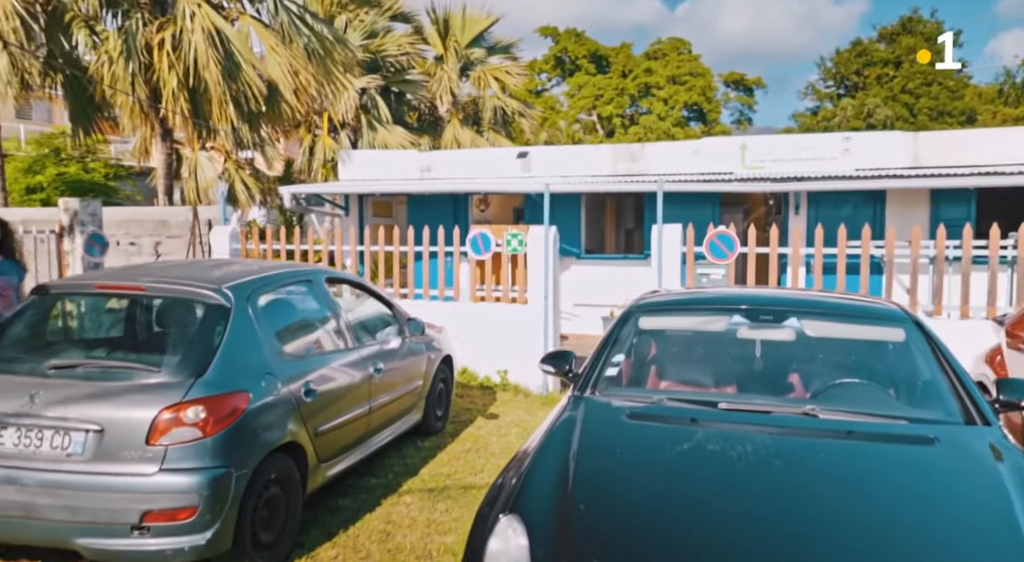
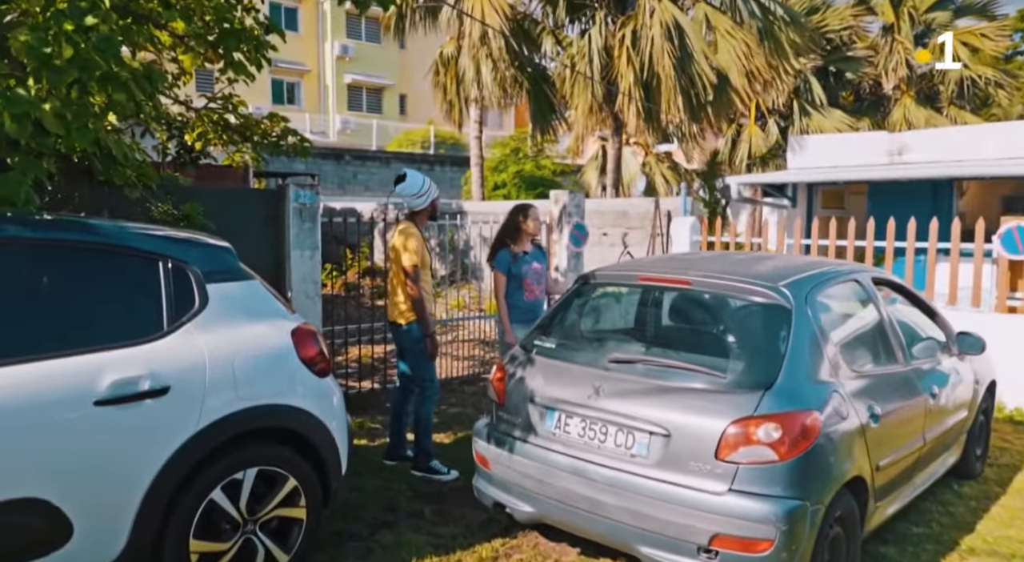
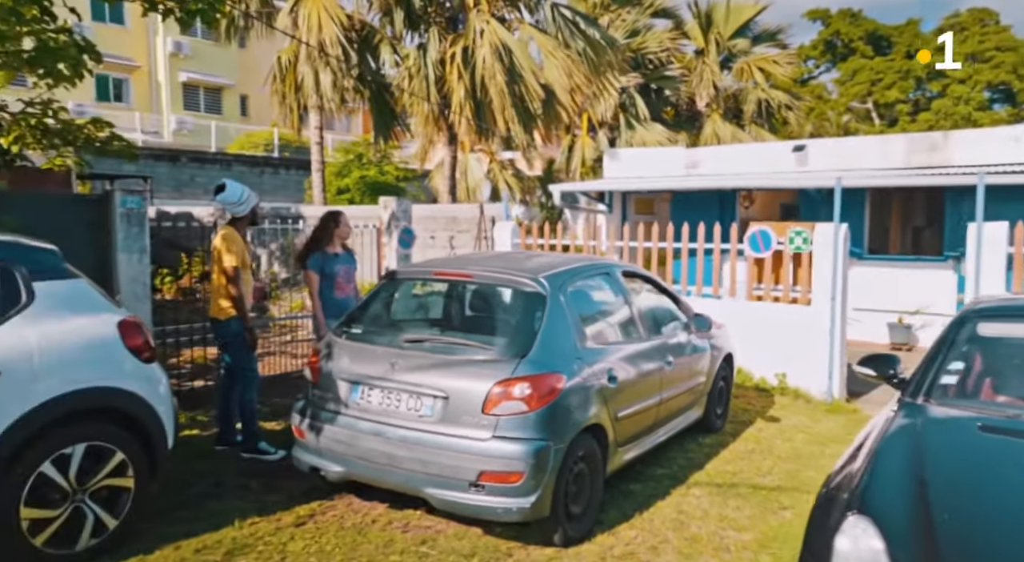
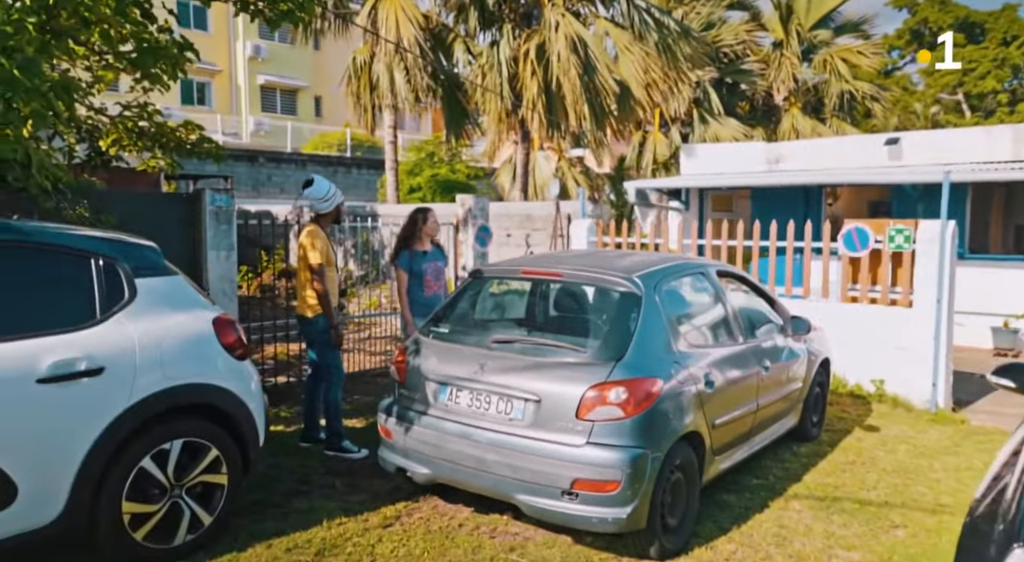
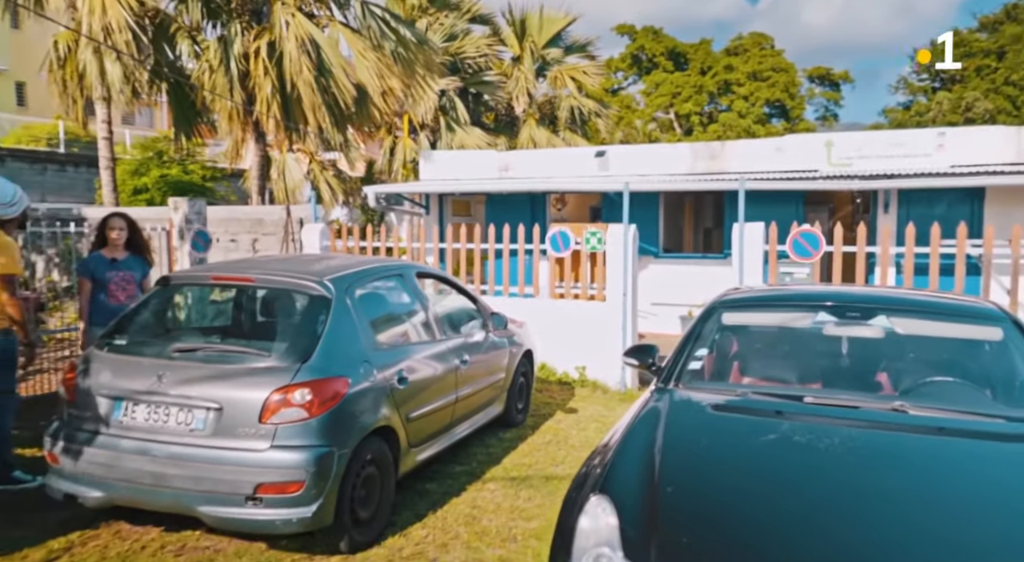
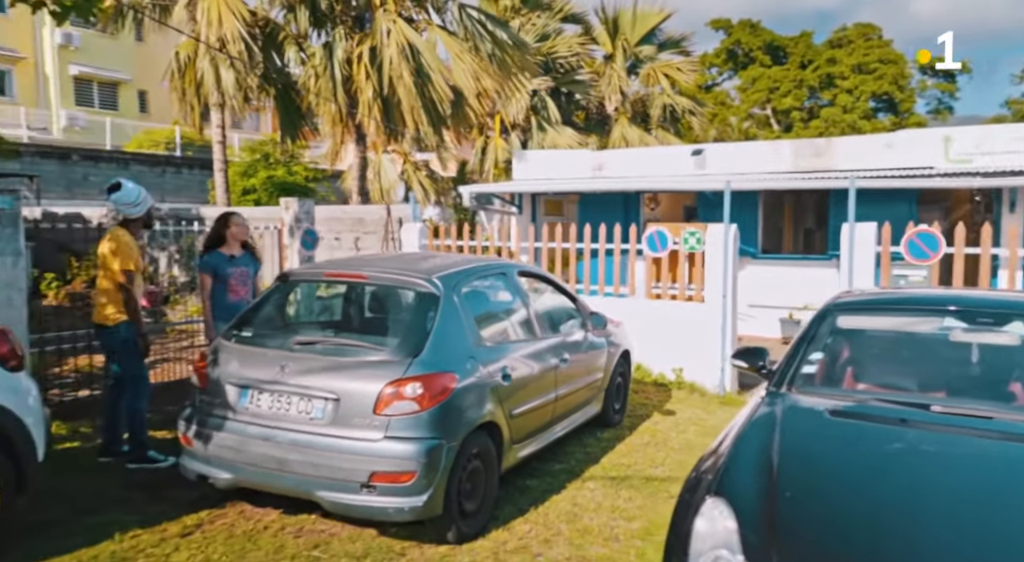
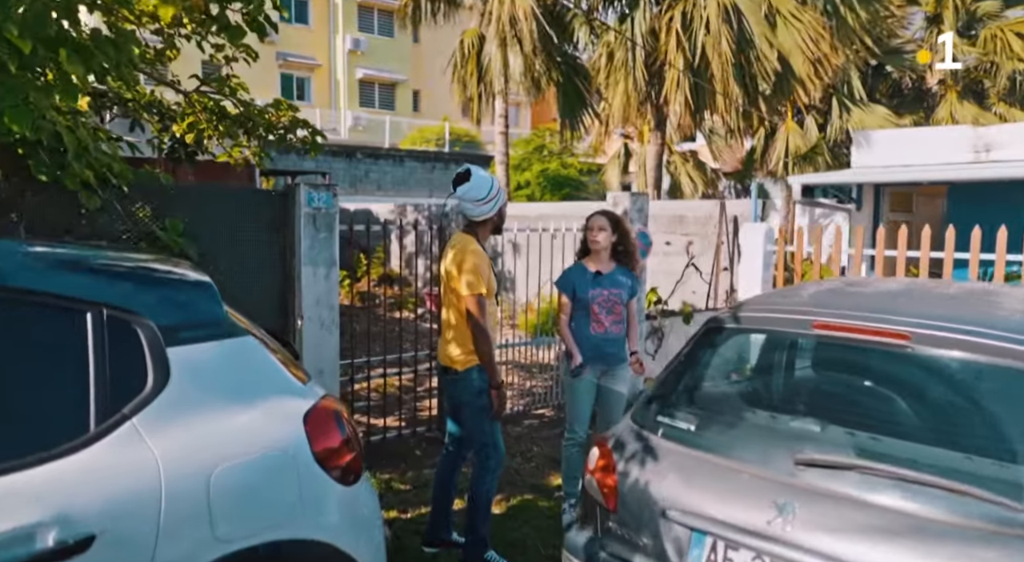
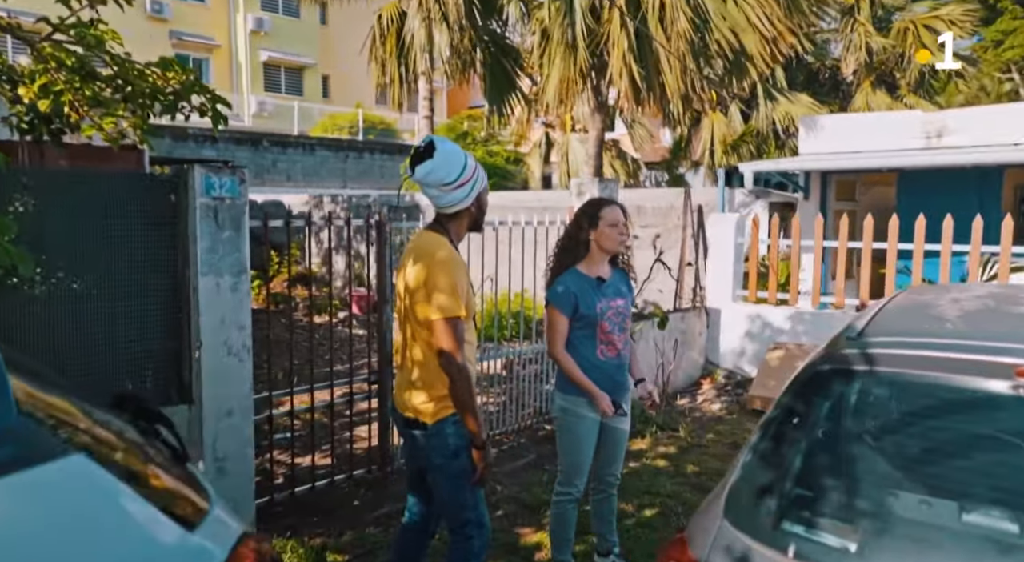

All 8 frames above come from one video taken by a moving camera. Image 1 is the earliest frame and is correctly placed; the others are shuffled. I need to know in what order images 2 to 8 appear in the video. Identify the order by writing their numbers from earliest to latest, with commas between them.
5, 6, 3, 4, 2, 7, 8
